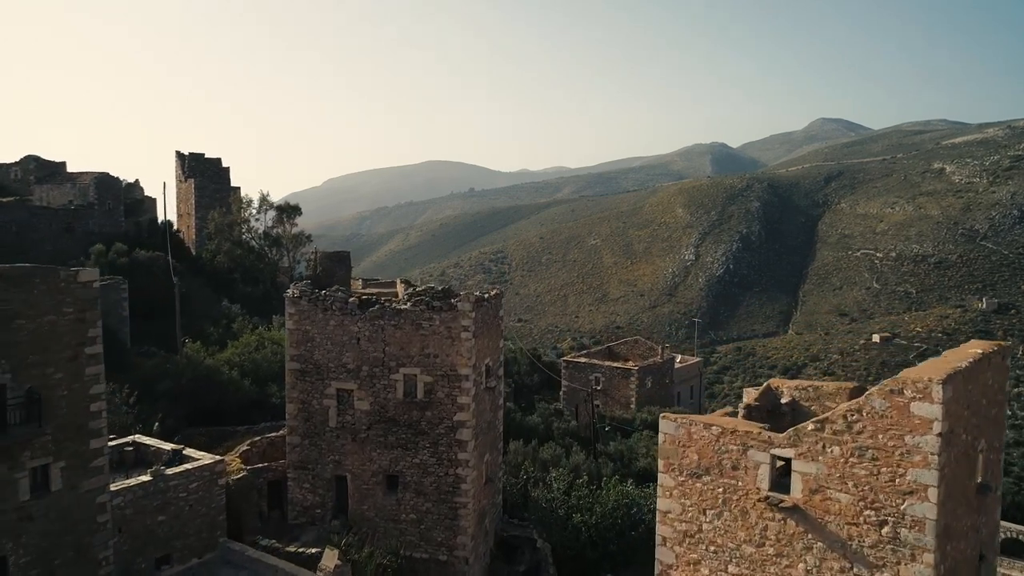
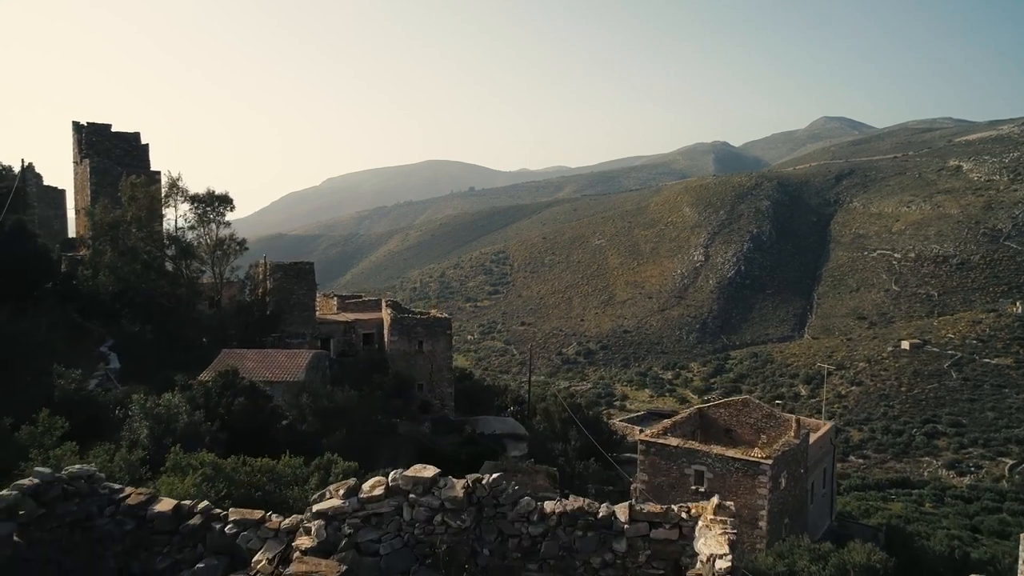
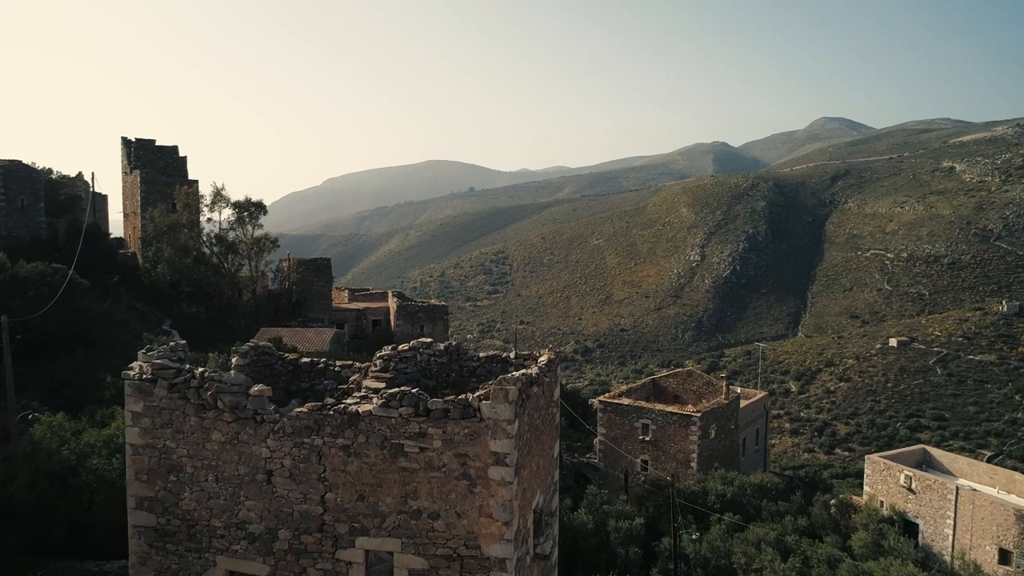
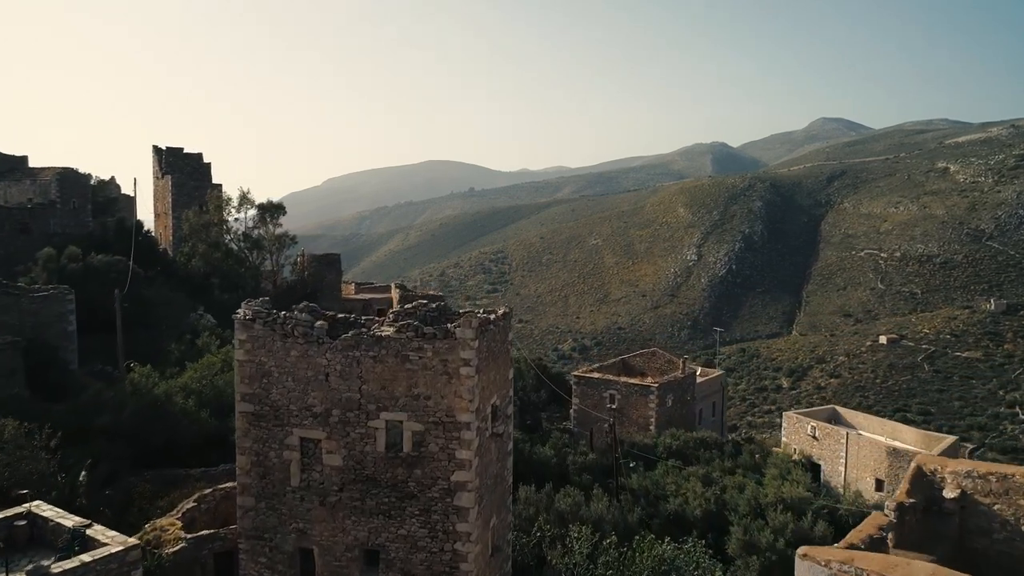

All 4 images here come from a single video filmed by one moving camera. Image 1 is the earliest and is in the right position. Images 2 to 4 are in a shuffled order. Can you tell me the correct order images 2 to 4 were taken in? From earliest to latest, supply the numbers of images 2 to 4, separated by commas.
4, 3, 2
